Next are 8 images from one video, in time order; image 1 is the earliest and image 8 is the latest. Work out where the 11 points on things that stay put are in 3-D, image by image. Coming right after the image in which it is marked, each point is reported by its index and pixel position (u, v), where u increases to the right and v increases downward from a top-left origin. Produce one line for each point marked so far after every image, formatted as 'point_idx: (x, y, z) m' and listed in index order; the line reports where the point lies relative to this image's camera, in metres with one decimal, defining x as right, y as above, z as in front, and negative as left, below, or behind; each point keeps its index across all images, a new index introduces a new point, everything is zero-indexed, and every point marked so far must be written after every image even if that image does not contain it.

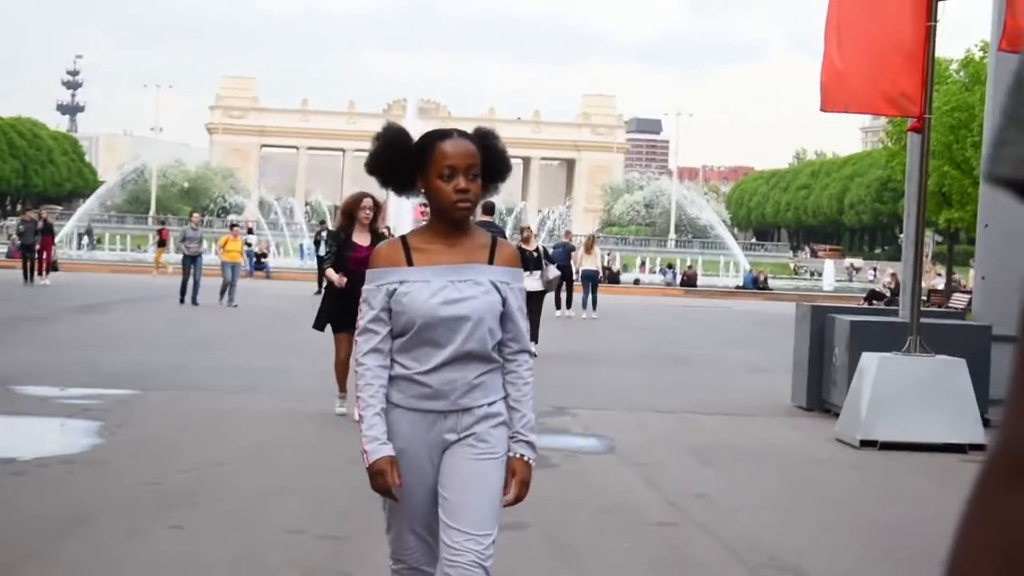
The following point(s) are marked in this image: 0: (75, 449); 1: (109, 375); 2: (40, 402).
0: (-2.7, -1.0, +7.1) m
1: (-3.5, -0.7, +9.9) m
2: (-3.4, -0.8, +8.3) m
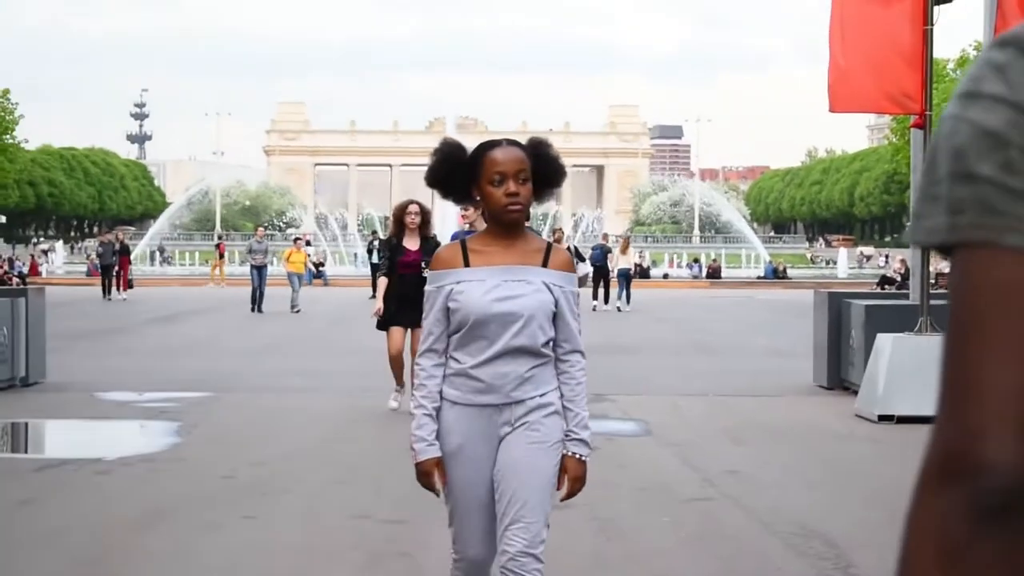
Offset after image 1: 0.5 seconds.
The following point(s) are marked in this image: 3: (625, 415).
0: (-2.4, -1.1, +7.7) m
1: (-3.1, -0.8, +10.5) m
2: (-3.0, -0.9, +9.0) m
3: (+0.8, -0.9, +8.4) m
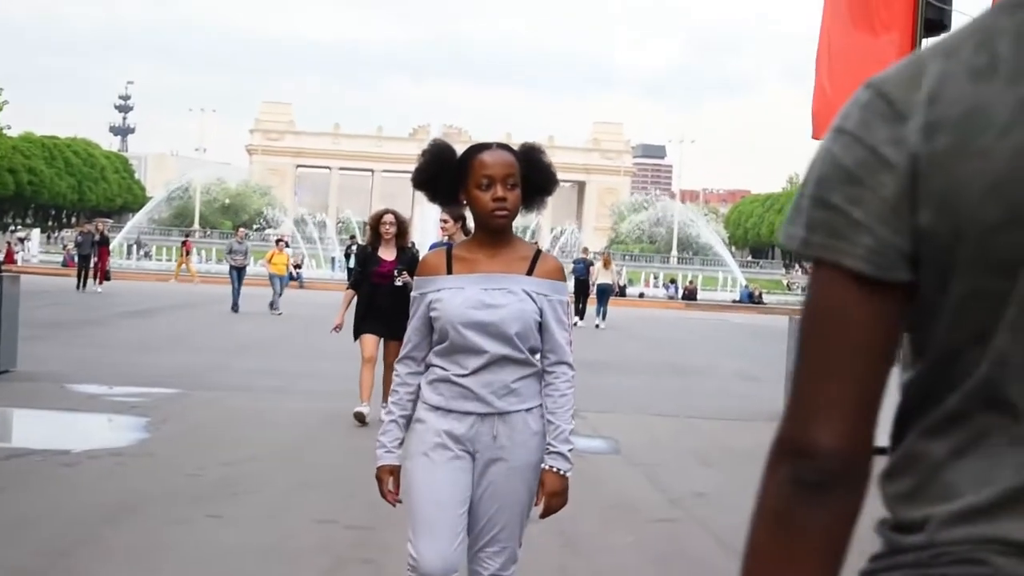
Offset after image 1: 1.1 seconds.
0: (-2.6, -1.0, +7.6) m
1: (-3.3, -0.7, +10.5) m
2: (-3.2, -0.8, +8.9) m
3: (+0.6, -1.0, +8.4) m
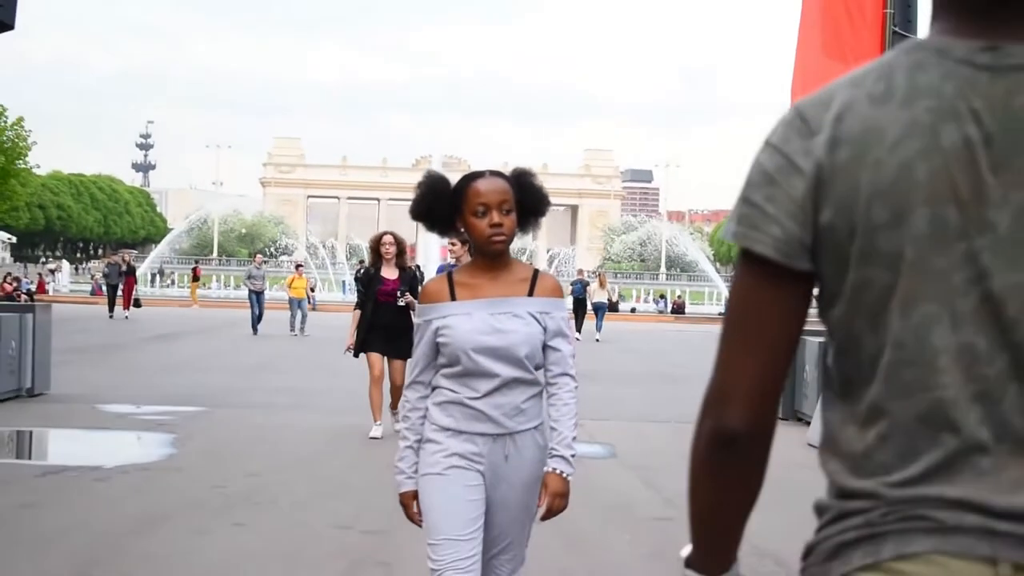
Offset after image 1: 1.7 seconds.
0: (-2.6, -1.2, +8.1) m
1: (-3.2, -1.0, +11.0) m
2: (-3.2, -1.0, +9.4) m
3: (+0.6, -1.2, +8.8) m
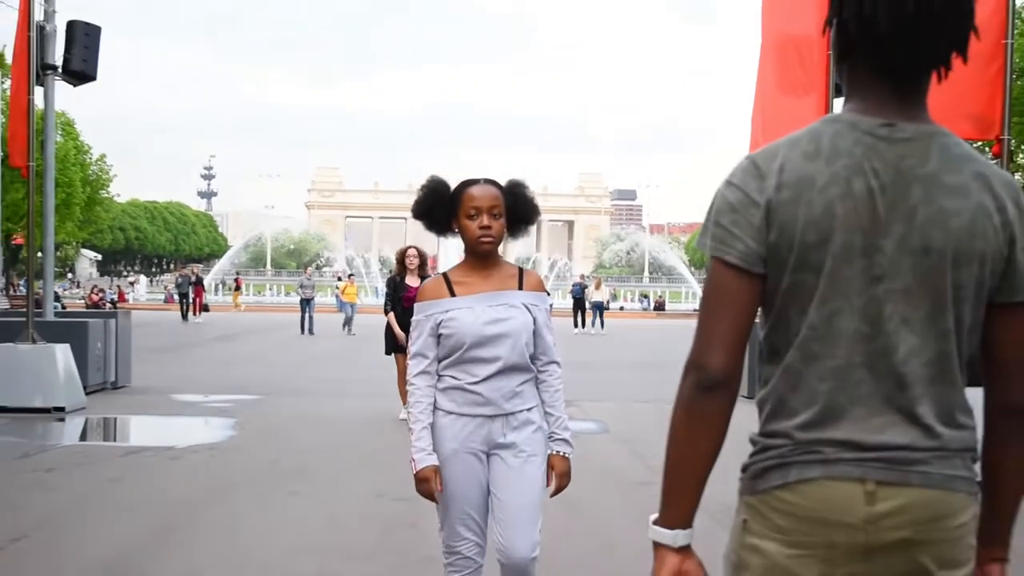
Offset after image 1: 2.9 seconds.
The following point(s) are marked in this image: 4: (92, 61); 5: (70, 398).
0: (-2.5, -1.3, +9.4) m
1: (-3.1, -1.1, +12.3) m
2: (-3.1, -1.2, +10.7) m
3: (+0.7, -1.2, +10.1) m
4: (-4.8, +2.6, +13.2) m
5: (-4.7, -1.1, +12.3) m
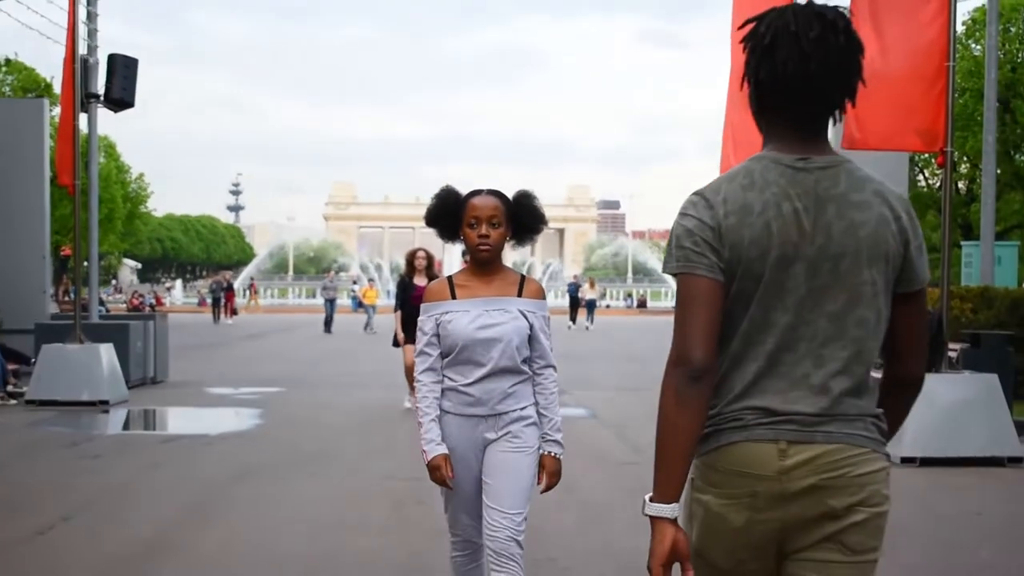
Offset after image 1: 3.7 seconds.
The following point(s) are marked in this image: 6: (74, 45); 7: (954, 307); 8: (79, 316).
0: (-2.5, -1.3, +10.4) m
1: (-3.0, -1.2, +13.3) m
2: (-3.1, -1.2, +11.7) m
3: (+0.7, -1.2, +11.0) m
4: (-4.7, +2.5, +14.2) m
5: (-4.6, -1.2, +13.3) m
6: (-4.6, +2.6, +12.2) m
7: (+5.9, -0.2, +15.5) m
8: (-4.7, -0.3, +12.6) m
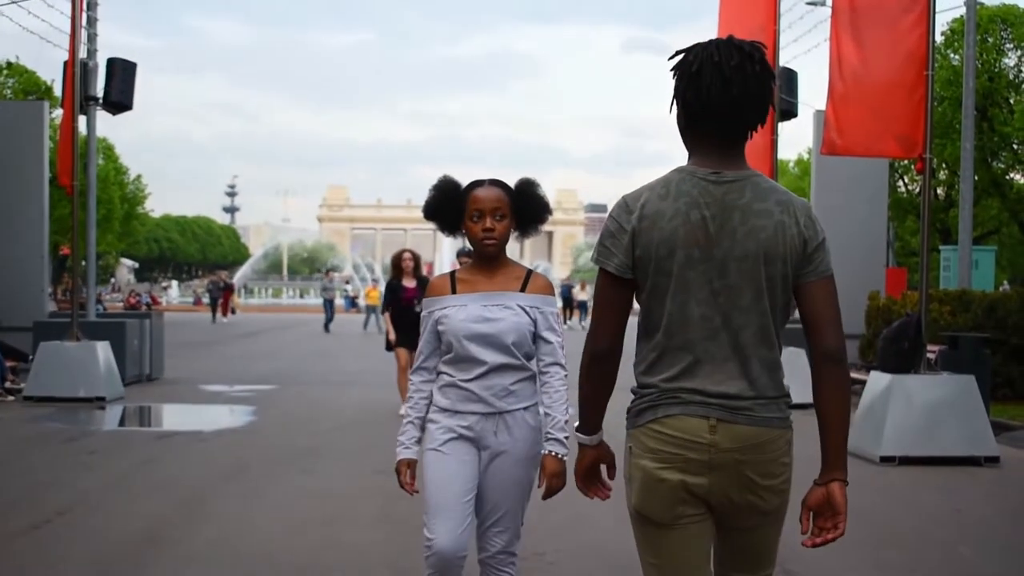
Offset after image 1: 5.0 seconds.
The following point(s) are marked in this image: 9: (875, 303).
0: (-2.6, -1.3, +10.5) m
1: (-3.1, -1.3, +13.4) m
2: (-3.2, -1.2, +11.9) m
3: (+0.6, -1.3, +11.2) m
4: (-4.8, +2.4, +14.4) m
5: (-4.7, -1.2, +13.4) m
6: (-4.7, +2.6, +12.4) m
7: (+5.8, -0.3, +15.8) m
8: (-4.8, -0.3, +12.7) m
9: (+5.3, -0.2, +16.9) m
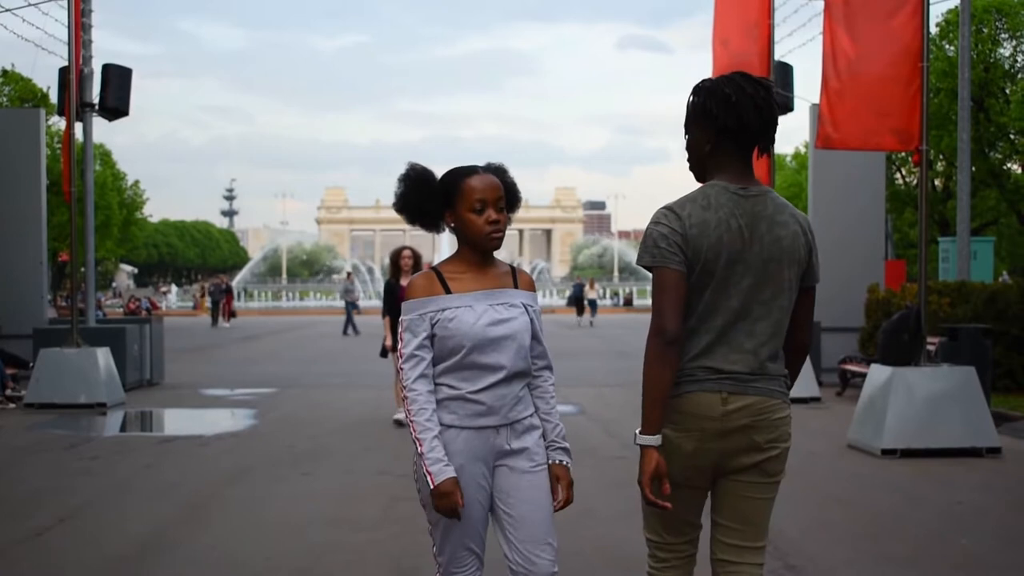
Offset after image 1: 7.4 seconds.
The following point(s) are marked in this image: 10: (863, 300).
0: (-2.5, -1.4, +10.5) m
1: (-3.1, -1.3, +13.4) m
2: (-3.2, -1.3, +11.9) m
3: (+0.7, -1.3, +11.2) m
4: (-4.9, +2.4, +14.4) m
5: (-4.7, -1.3, +13.4) m
6: (-4.8, +2.5, +12.4) m
7: (+5.8, -0.2, +15.8) m
8: (-4.8, -0.4, +12.7) m
9: (+5.3, -0.1, +16.9) m
10: (+5.6, -0.2, +18.3) m
